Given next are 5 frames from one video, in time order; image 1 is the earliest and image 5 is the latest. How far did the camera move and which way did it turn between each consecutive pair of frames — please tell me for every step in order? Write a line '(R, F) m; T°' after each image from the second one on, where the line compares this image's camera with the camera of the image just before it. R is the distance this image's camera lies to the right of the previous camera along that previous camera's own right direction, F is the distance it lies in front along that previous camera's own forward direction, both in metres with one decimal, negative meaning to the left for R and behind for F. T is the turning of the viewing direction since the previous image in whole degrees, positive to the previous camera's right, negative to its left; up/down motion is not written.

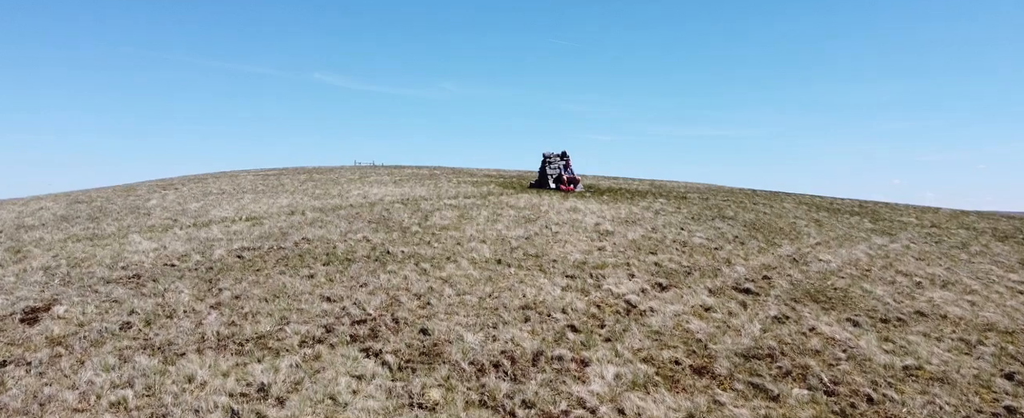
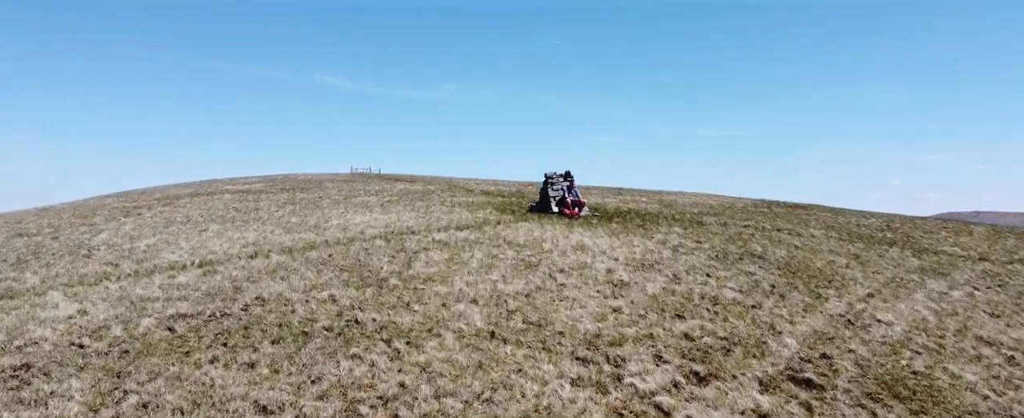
(+0.1, +3.8) m; 0°
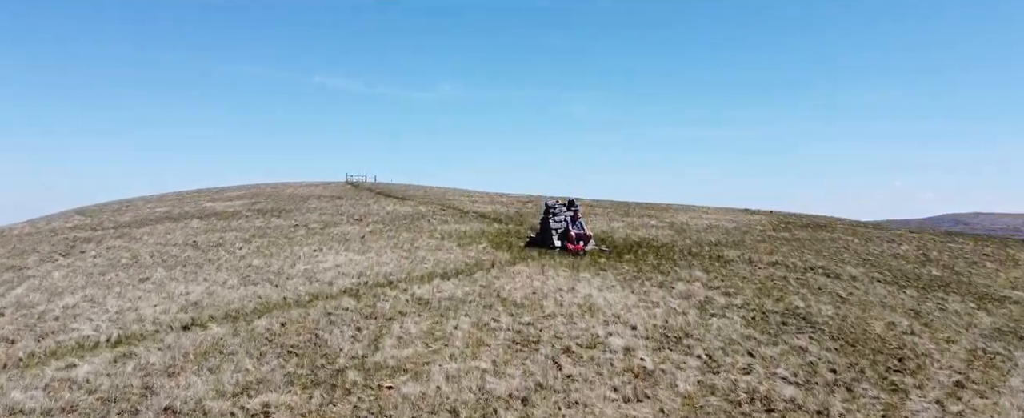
(+0.2, +4.4) m; 0°
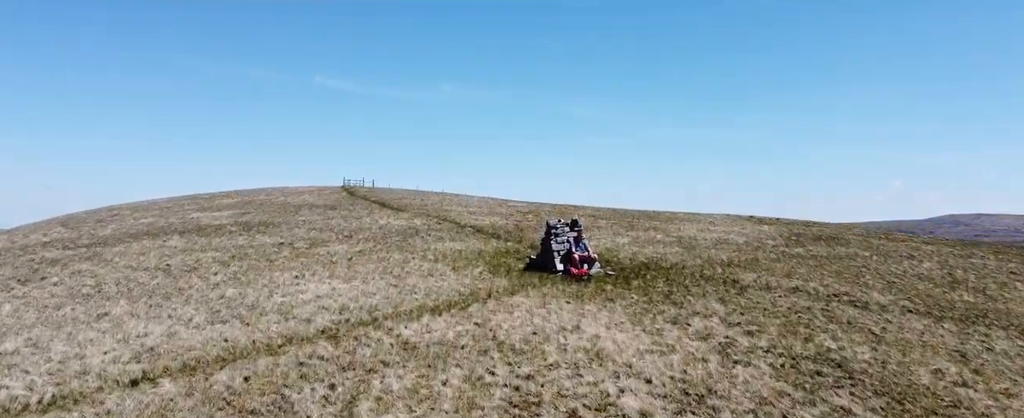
(+0.1, +2.5) m; 0°
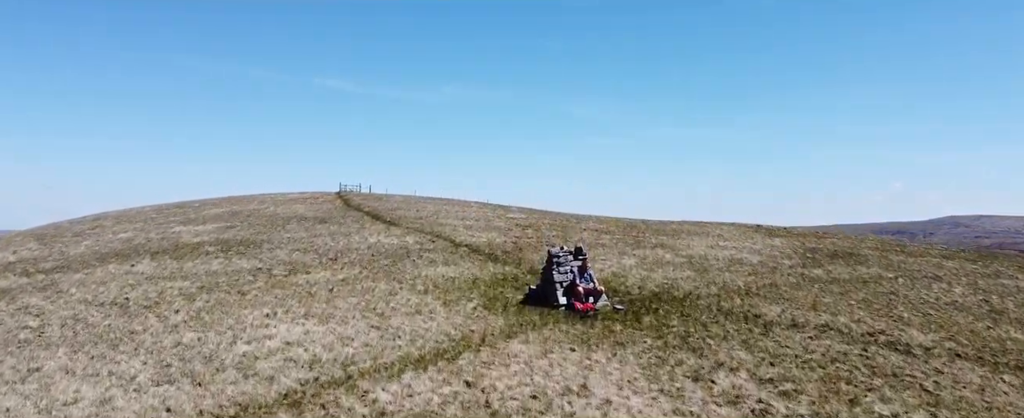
(+0.1, +3.1) m; 0°
